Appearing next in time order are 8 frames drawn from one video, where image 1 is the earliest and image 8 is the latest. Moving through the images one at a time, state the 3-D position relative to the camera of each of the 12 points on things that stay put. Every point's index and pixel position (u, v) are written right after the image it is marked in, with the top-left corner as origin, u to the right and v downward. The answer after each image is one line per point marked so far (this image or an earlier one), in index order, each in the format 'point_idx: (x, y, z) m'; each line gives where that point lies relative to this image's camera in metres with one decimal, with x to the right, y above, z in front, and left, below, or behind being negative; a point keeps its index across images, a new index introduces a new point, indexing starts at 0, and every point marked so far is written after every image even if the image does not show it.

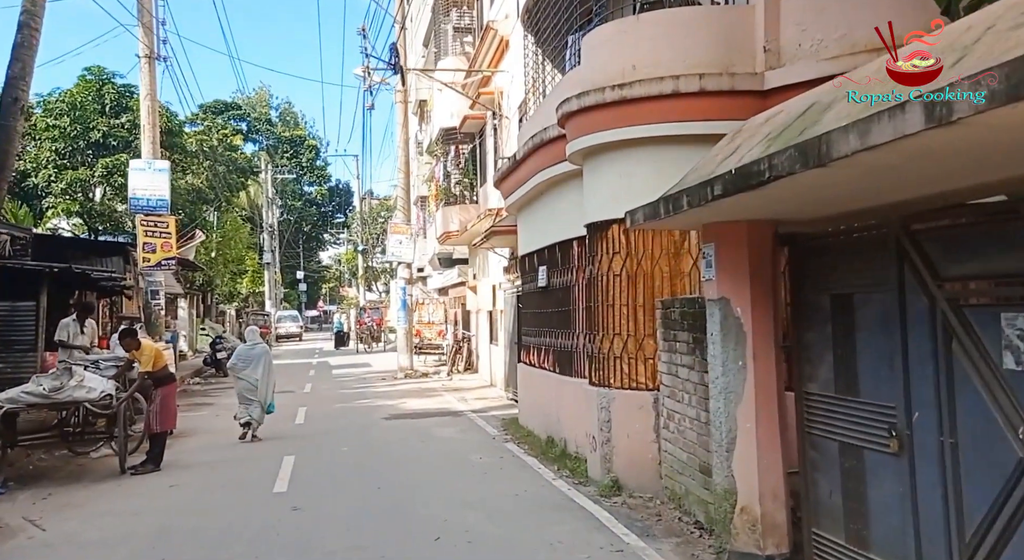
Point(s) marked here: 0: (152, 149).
0: (-6.9, +2.5, +16.0) m
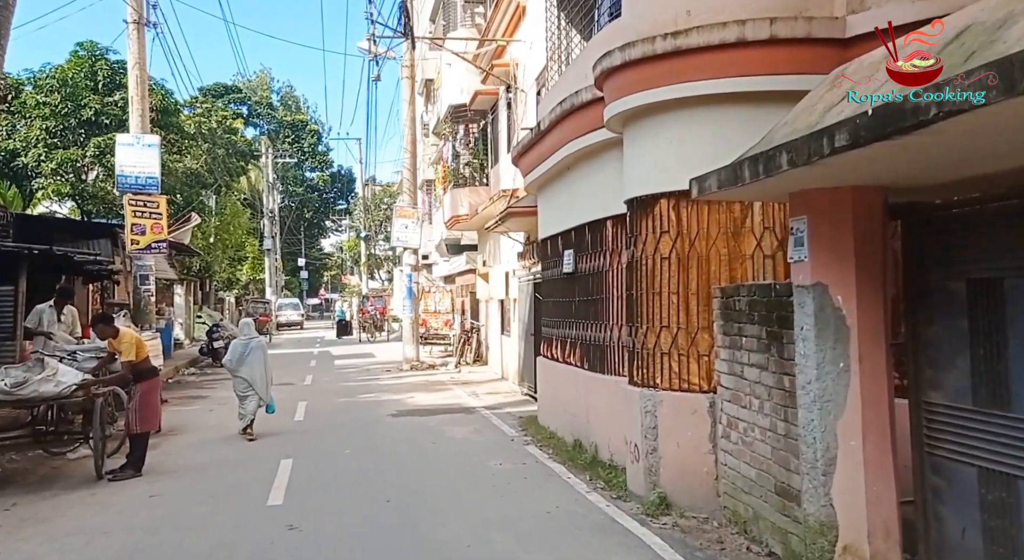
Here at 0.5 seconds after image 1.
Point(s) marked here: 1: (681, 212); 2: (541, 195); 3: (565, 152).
0: (-6.7, +2.8, +15.0) m
1: (+1.3, +0.5, +6.3) m
2: (+0.4, +1.2, +11.5) m
3: (+0.5, +1.3, +8.7) m
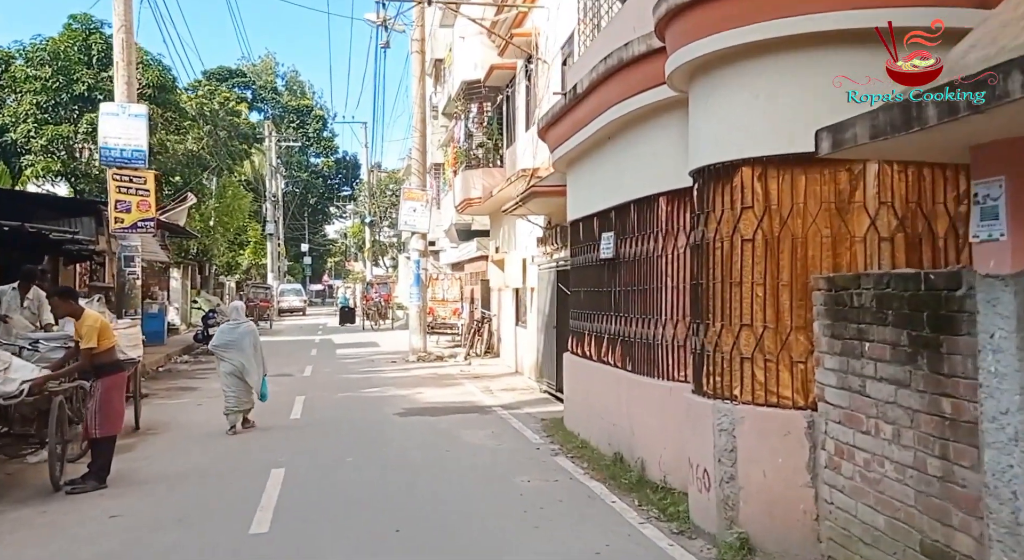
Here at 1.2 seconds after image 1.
0: (-6.3, +3.1, +13.7) m
1: (+1.6, +0.6, +5.0) m
2: (+0.7, +1.3, +10.2) m
3: (+0.8, +1.4, +7.4) m
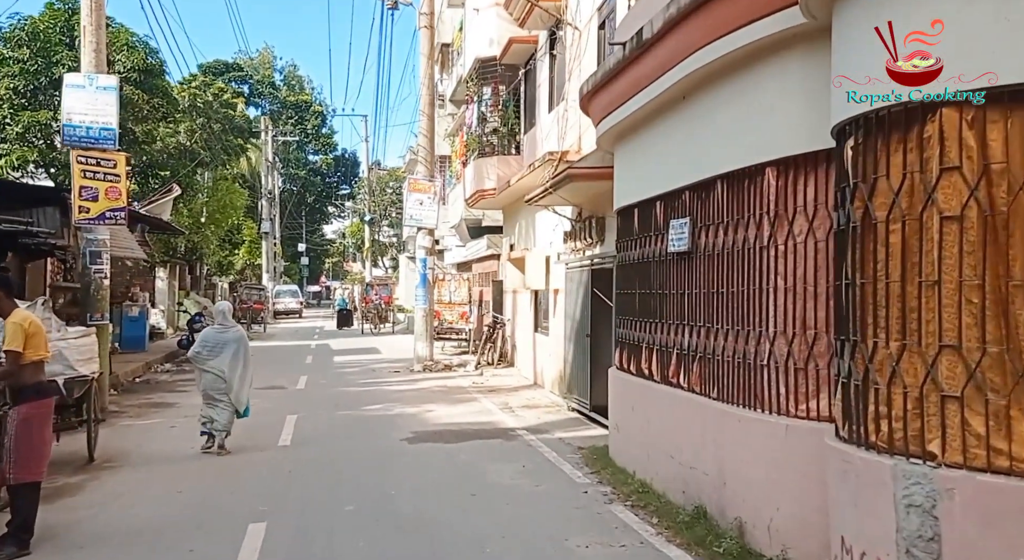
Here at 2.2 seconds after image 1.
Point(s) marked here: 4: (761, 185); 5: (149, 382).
0: (-6.0, +3.1, +12.0) m
1: (+1.9, +0.6, +3.3) m
2: (+1.1, +1.3, +8.4) m
3: (+1.2, +1.4, +5.7) m
4: (+1.5, +0.6, +5.2) m
5: (-6.9, -1.9, +15.9) m
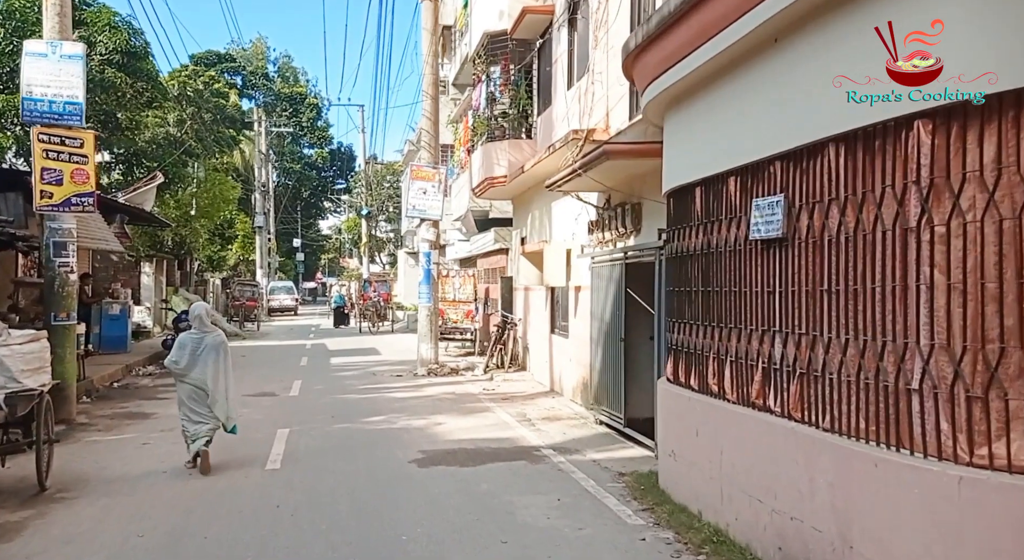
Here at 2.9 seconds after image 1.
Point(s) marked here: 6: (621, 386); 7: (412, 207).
0: (-5.7, +3.2, +10.6) m
1: (+2.2, +0.6, +2.0) m
2: (+1.3, +1.4, +7.1) m
3: (+1.5, +1.5, +4.3) m
4: (+1.8, +0.6, +3.8) m
5: (-6.7, -1.9, +14.5) m
6: (+1.2, -1.2, +9.4) m
7: (-2.0, +1.4, +16.6) m
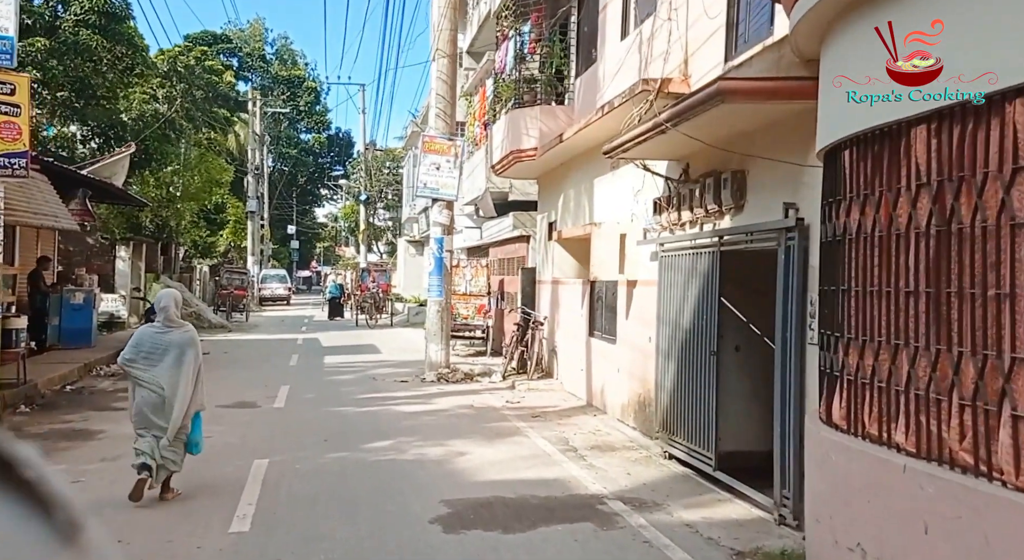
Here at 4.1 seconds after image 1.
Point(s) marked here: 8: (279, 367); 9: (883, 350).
0: (-5.2, +3.3, +8.2) m
1: (+2.7, +0.6, -0.4) m
2: (+1.8, +1.4, +4.8) m
3: (+2.0, +1.5, +2.0) m
4: (+2.3, +0.6, +1.5) m
5: (-6.3, -1.6, +12.2) m
6: (+1.7, -1.1, +7.1) m
7: (-1.5, +1.6, +14.2) m
8: (-4.6, -1.7, +16.3) m
9: (+1.8, -0.3, +4.3) m
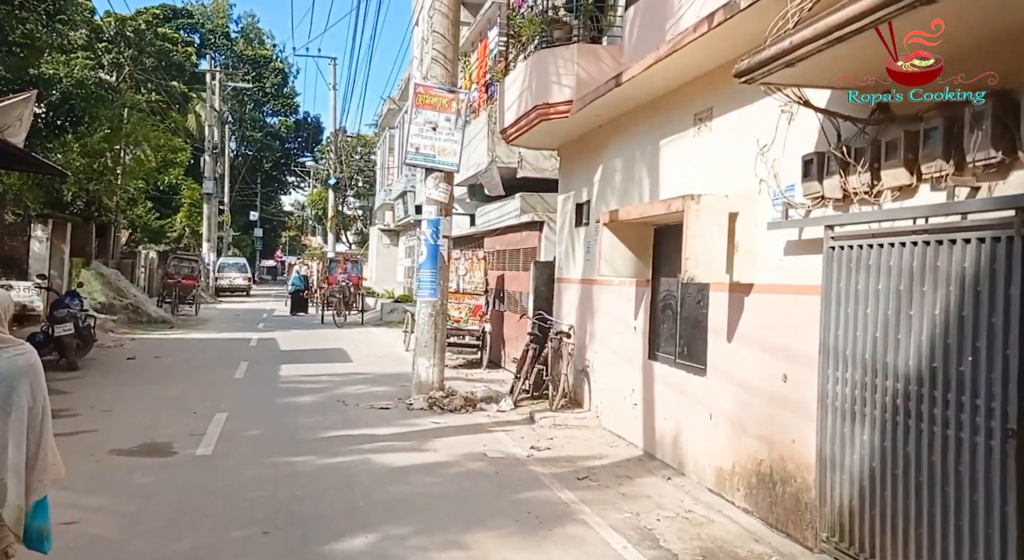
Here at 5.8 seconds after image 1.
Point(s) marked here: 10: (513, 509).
0: (-4.7, +3.5, +4.6) m
1: (+3.5, +0.5, -3.6) m
2: (+2.4, +1.3, +1.4) m
3: (+2.7, +1.4, -1.3) m
4: (+3.0, +0.5, -1.8) m
5: (-6.0, -1.5, +8.6) m
6: (+2.1, -1.2, +3.8) m
7: (-1.3, +1.7, +10.8) m
8: (-4.5, -1.5, +12.8) m
9: (+2.4, -0.4, +1.0) m
10: (+0.1, -1.7, +6.0) m
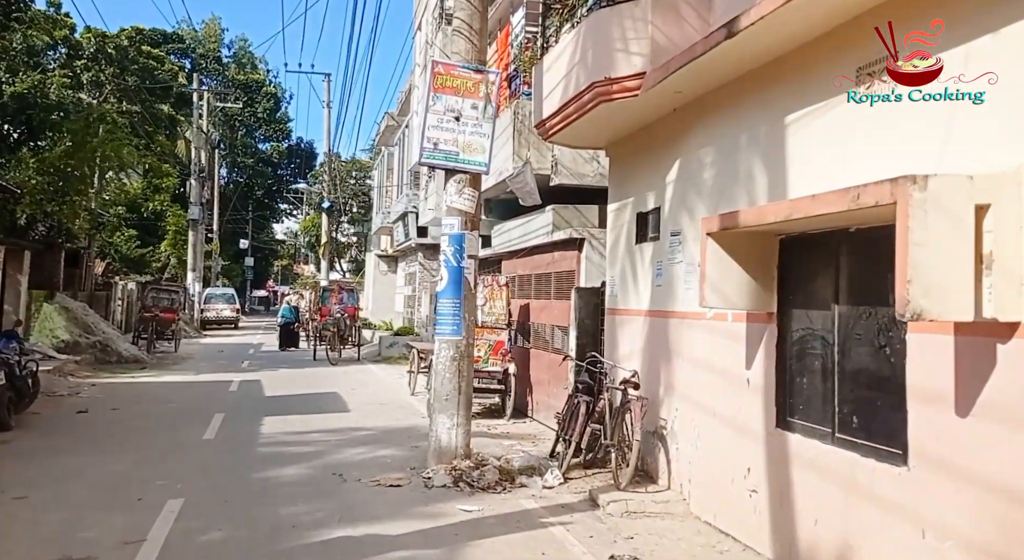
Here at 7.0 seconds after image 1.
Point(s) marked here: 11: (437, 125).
0: (-4.2, +3.3, +2.2) m
1: (+4.0, +0.6, -6.1) m
2: (+2.9, +1.3, -1.0) m
3: (+3.2, +1.5, -3.8) m
4: (+3.5, +0.6, -4.2) m
5: (-5.5, -1.8, +5.9) m
6: (+2.7, -1.3, +1.3) m
7: (-0.8, +1.3, +8.3) m
8: (-4.0, -2.0, +10.2) m
9: (+3.0, -0.4, -1.6) m
10: (+0.6, -1.9, +3.4) m
11: (-0.7, +1.5, +8.3) m
